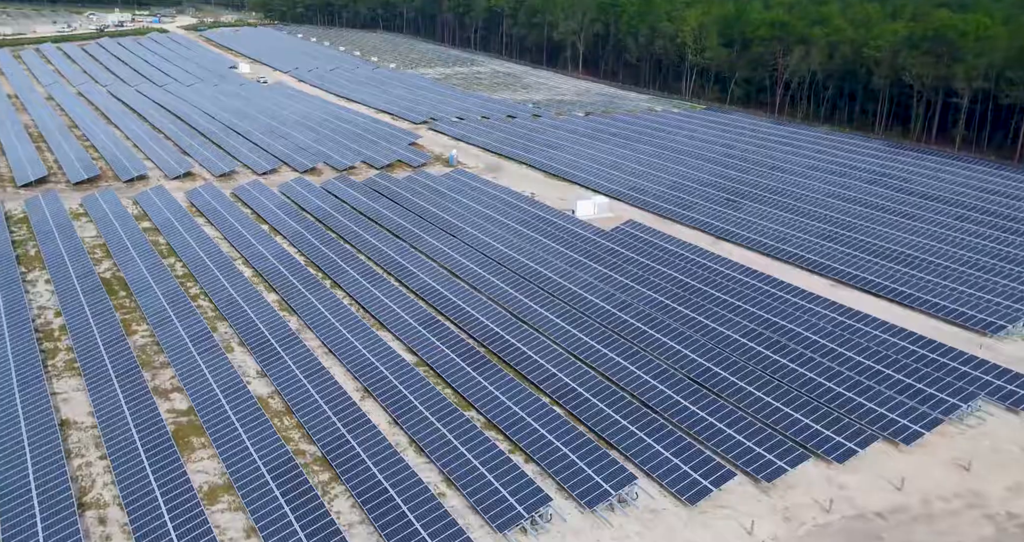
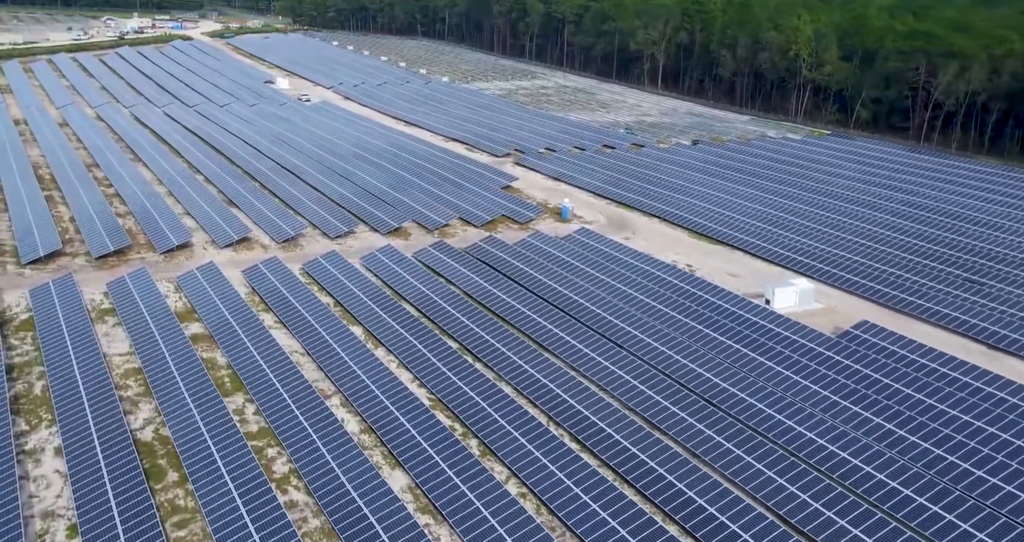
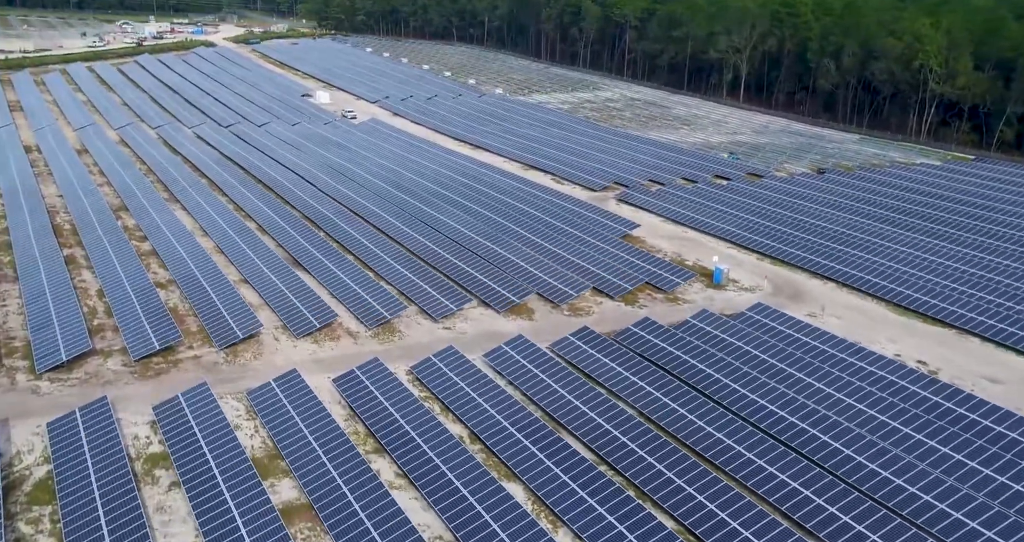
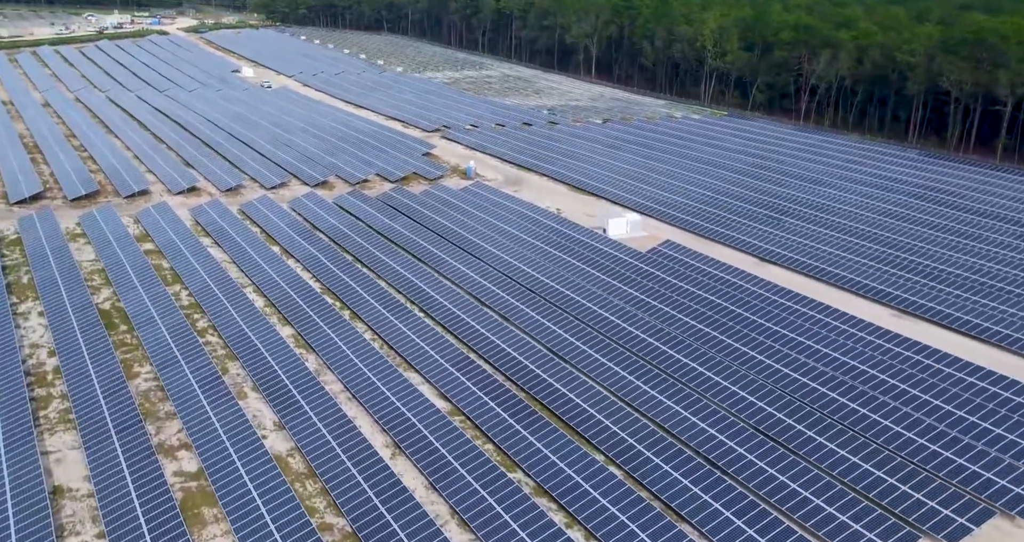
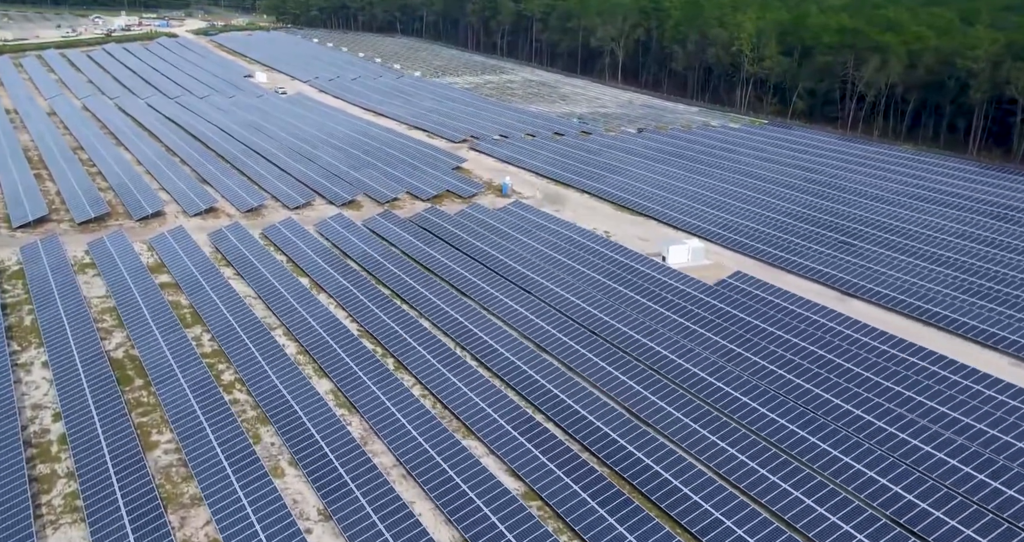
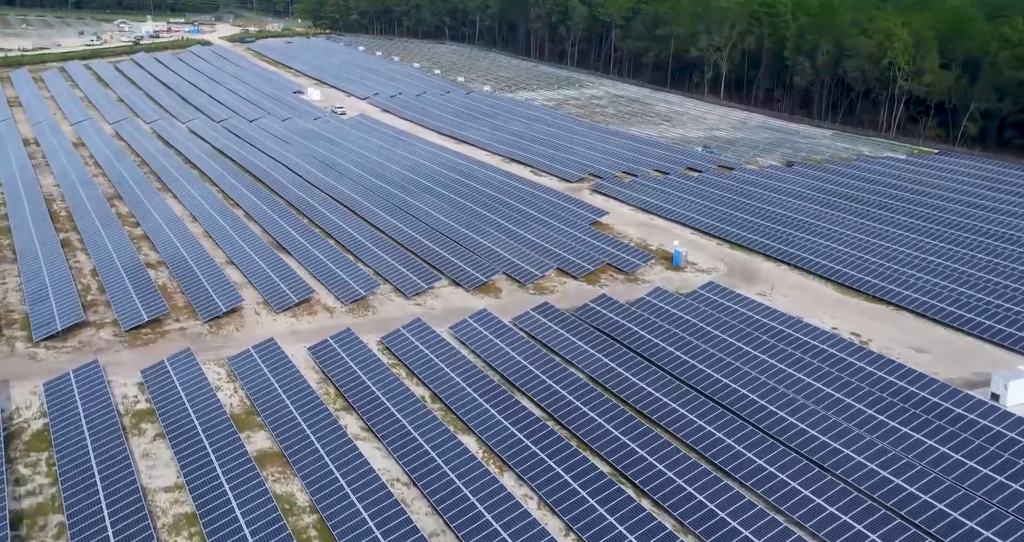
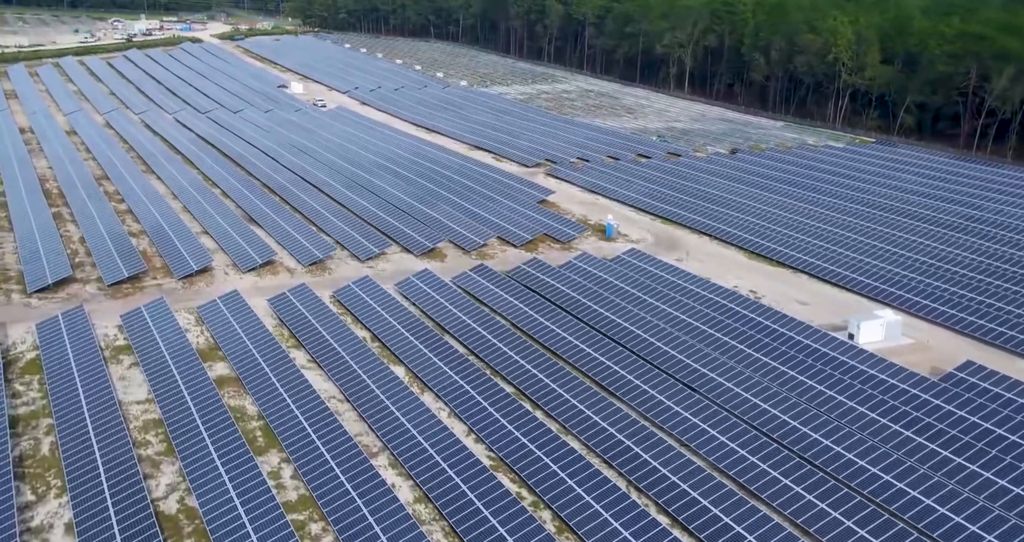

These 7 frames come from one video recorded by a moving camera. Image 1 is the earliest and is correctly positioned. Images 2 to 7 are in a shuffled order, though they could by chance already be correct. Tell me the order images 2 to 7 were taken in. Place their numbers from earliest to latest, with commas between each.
4, 5, 2, 7, 6, 3
